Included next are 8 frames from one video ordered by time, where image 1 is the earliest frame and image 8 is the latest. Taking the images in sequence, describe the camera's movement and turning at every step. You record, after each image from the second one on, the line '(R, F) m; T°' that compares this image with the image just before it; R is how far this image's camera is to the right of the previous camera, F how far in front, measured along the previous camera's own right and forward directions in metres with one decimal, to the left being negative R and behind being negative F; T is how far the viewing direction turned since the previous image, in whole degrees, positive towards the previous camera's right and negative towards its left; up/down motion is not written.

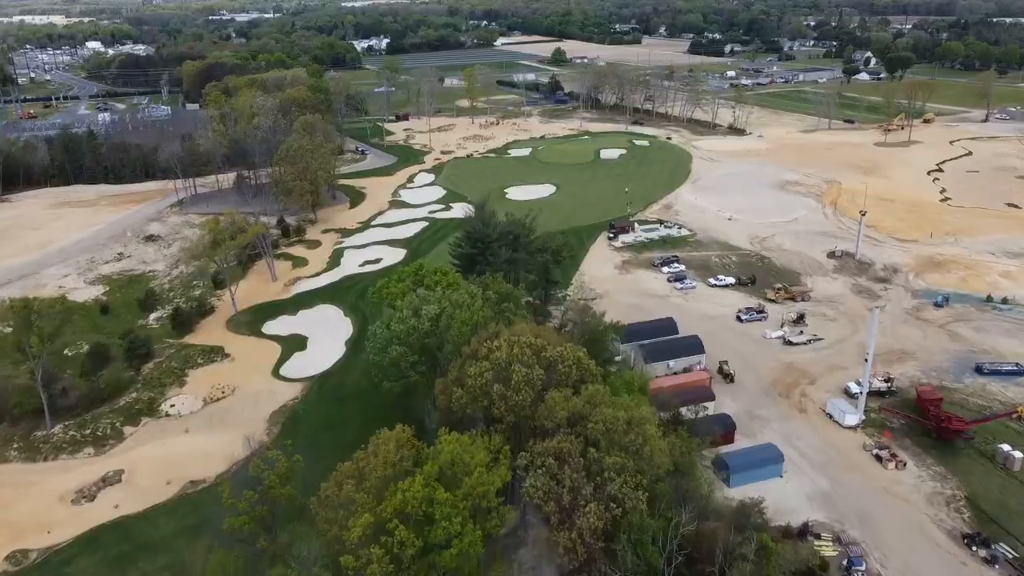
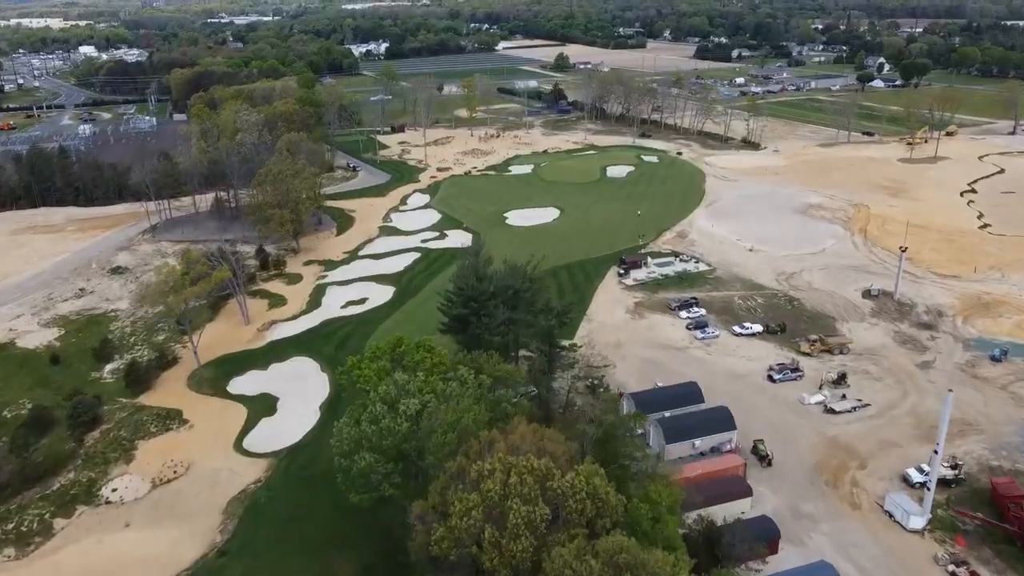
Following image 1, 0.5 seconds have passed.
(+0.2, +7.0) m; 0°
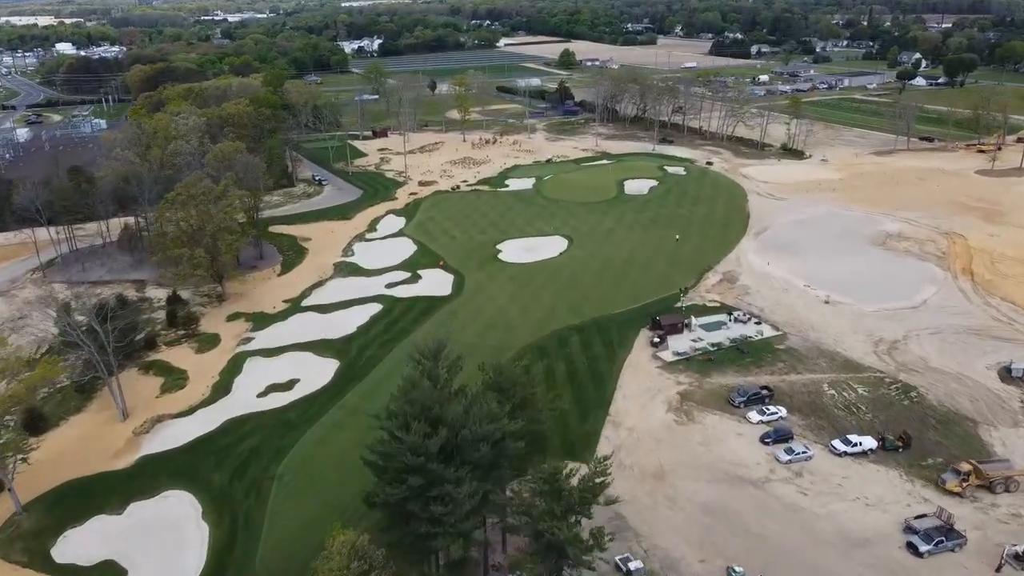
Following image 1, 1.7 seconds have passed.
(+0.8, +18.6) m; 0°
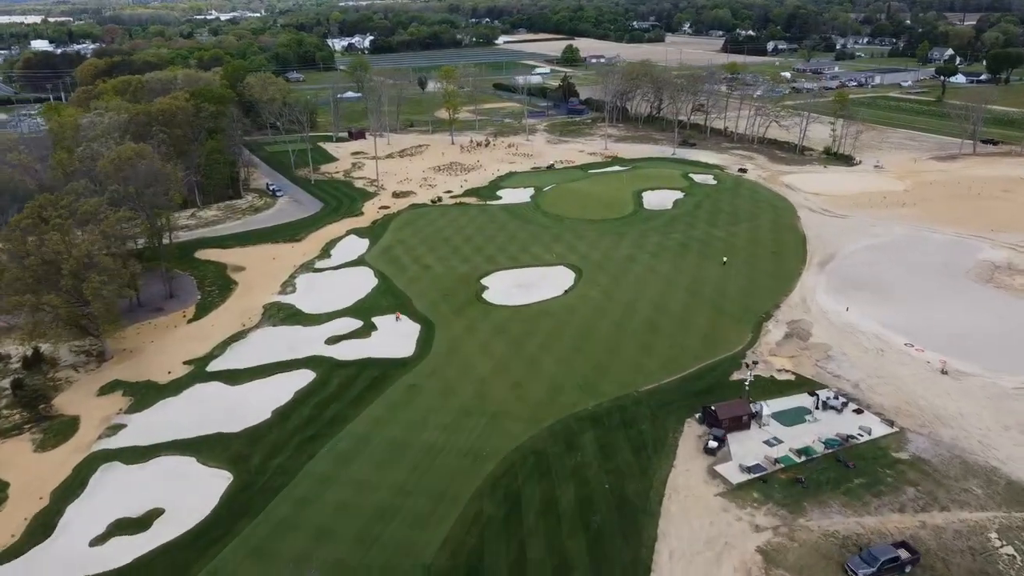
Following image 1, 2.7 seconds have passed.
(+0.8, +15.9) m; 0°
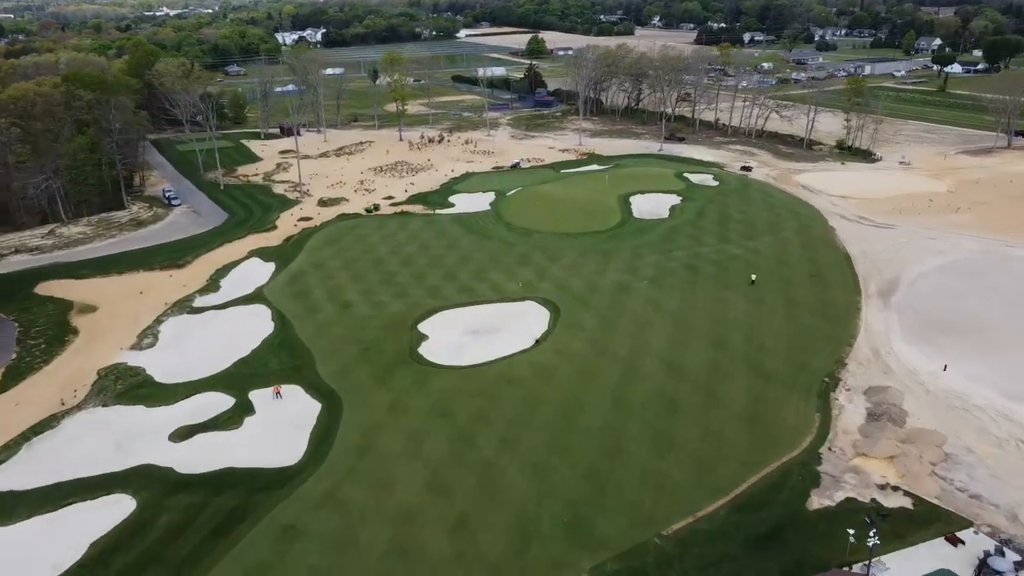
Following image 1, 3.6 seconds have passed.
(+0.8, +14.6) m; +2°
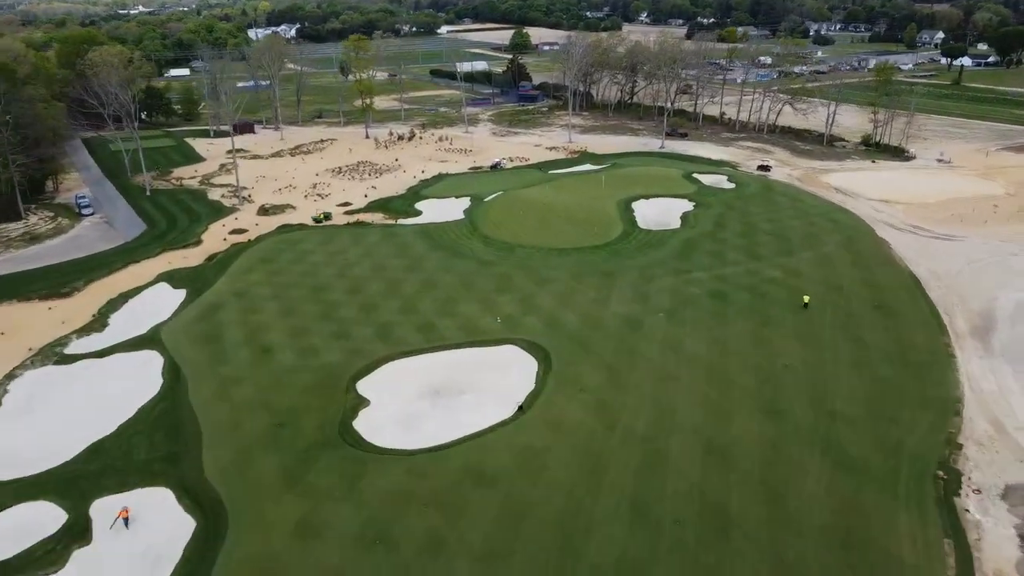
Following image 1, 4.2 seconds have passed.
(+0.4, +9.8) m; +1°
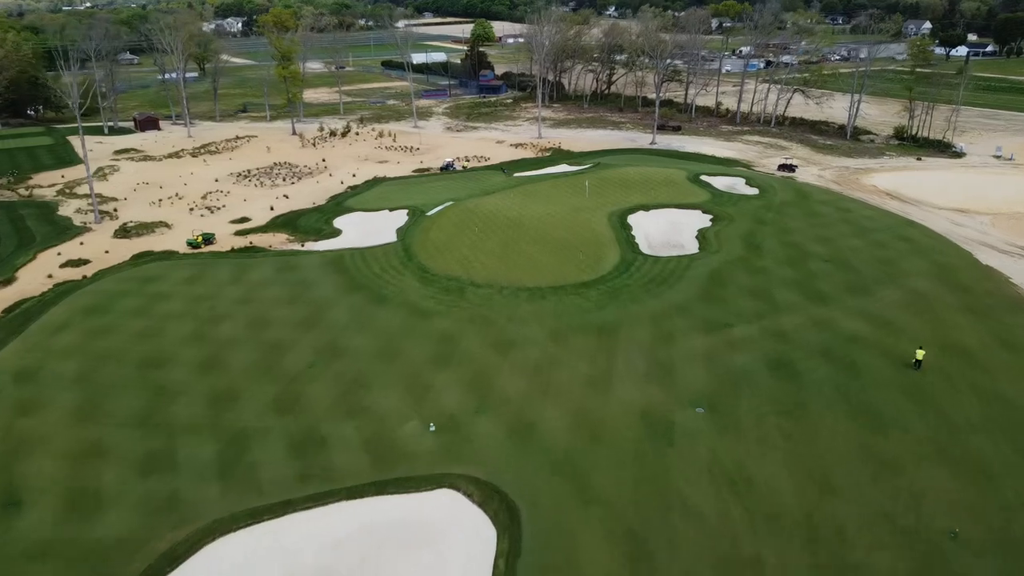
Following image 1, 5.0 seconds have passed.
(+0.6, +12.9) m; +2°
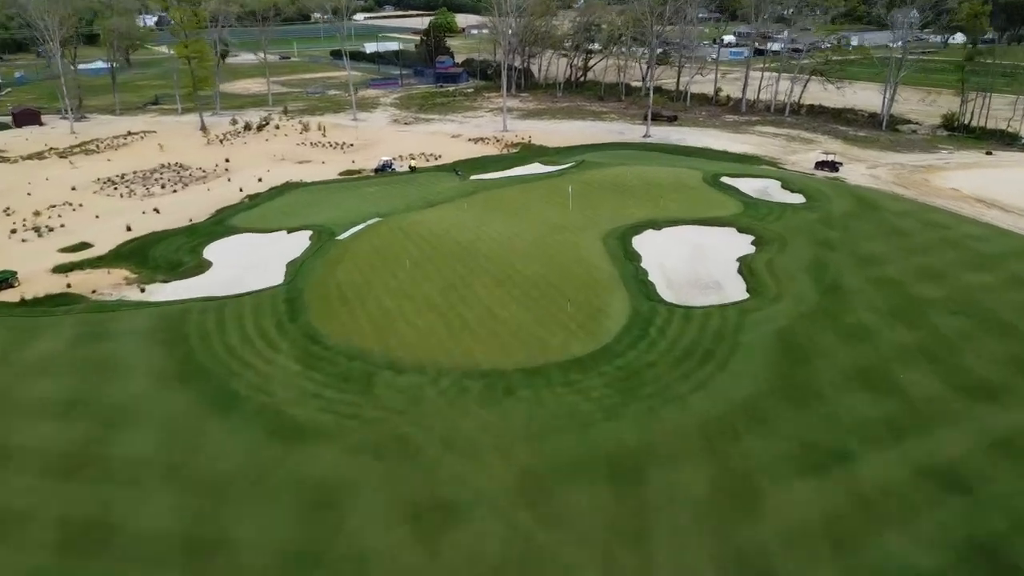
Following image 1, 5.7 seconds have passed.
(+0.5, +11.2) m; +2°
